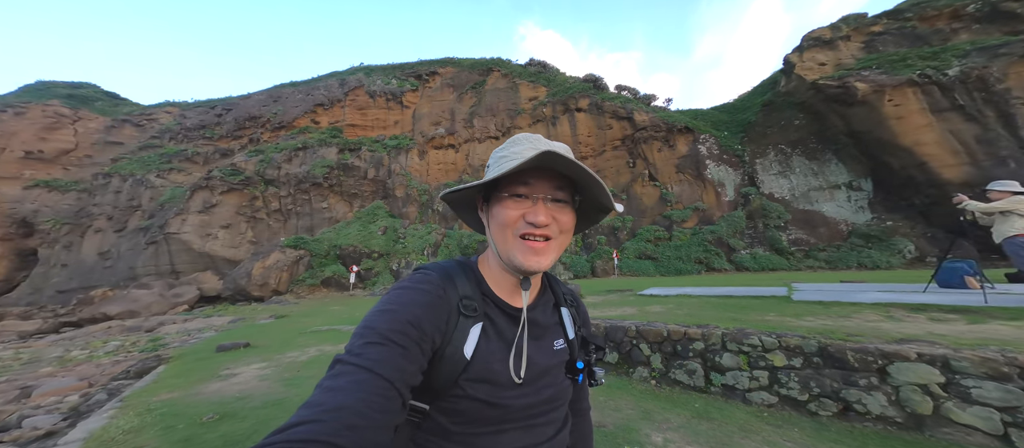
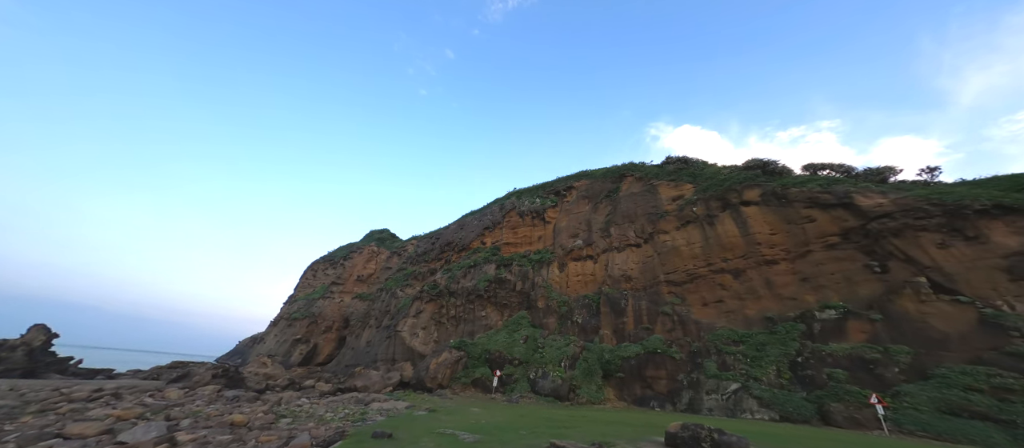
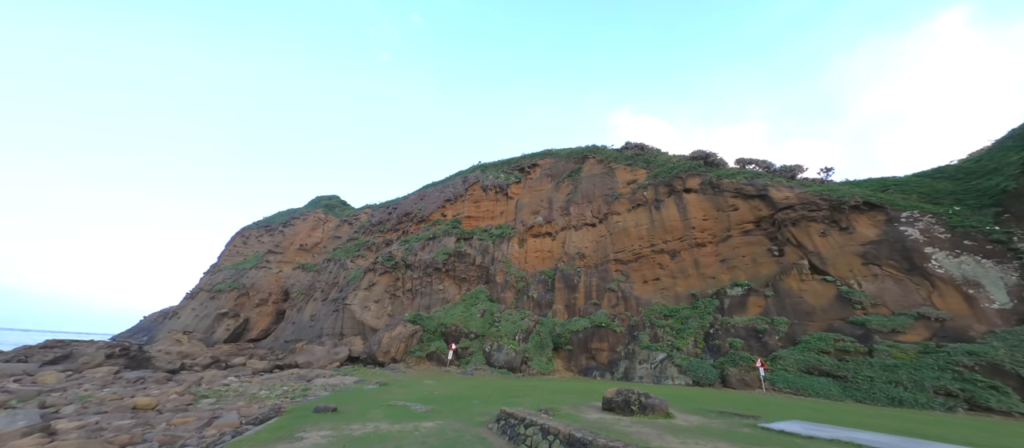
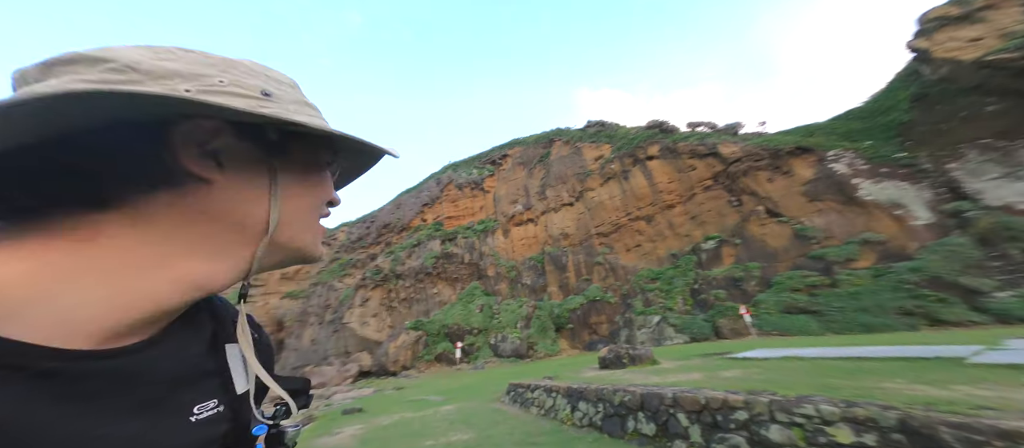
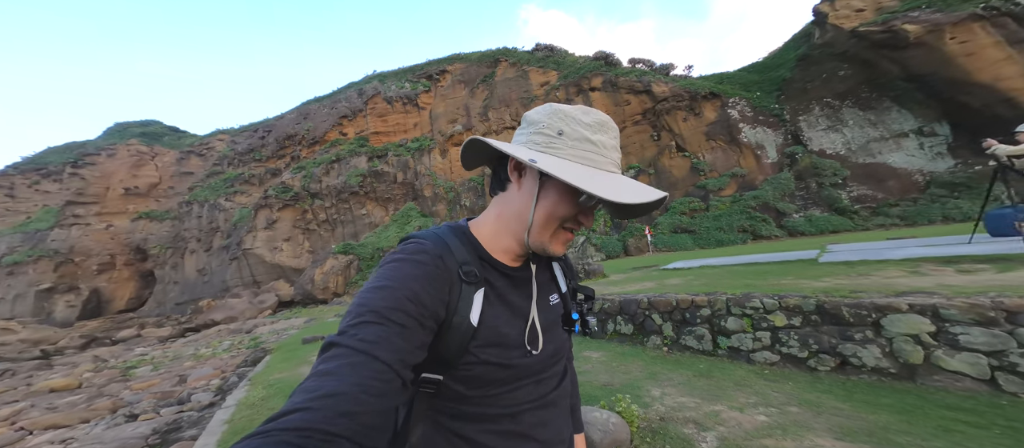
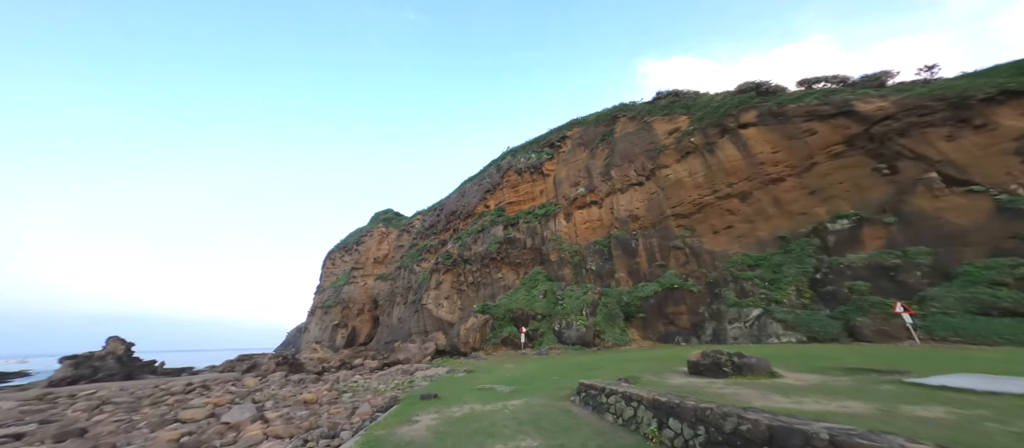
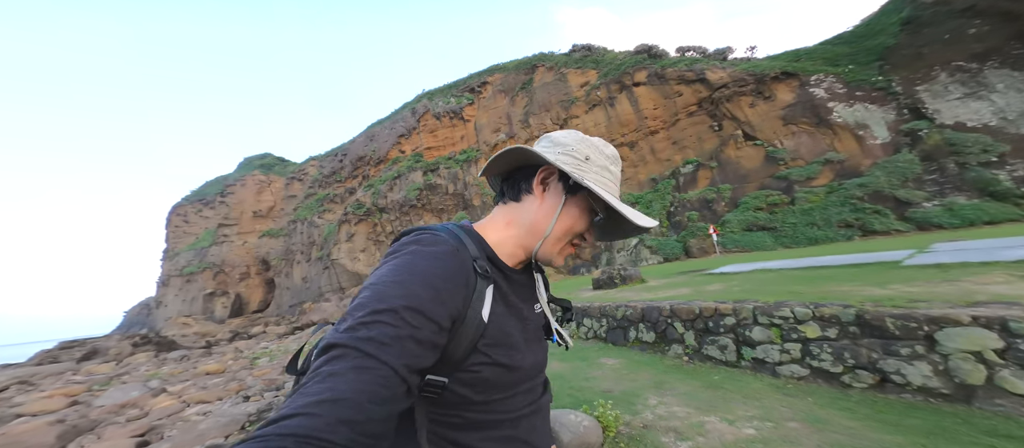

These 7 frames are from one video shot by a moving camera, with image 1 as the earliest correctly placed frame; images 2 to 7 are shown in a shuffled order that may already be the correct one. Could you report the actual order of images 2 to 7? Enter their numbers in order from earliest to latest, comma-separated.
5, 7, 4, 6, 2, 3
